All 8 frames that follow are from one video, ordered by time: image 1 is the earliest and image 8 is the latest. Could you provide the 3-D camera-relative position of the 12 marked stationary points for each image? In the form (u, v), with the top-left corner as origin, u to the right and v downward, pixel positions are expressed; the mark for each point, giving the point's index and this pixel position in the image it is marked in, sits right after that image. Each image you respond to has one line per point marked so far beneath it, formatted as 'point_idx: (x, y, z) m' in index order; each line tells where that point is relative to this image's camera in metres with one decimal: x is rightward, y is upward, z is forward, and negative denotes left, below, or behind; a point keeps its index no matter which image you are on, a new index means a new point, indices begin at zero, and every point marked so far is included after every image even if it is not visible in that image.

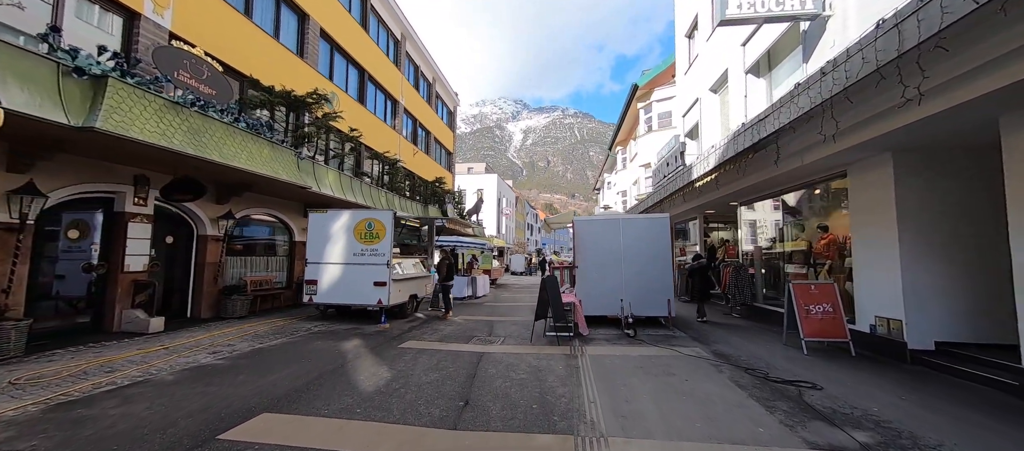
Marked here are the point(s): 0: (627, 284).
0: (+2.7, -1.4, +8.0) m
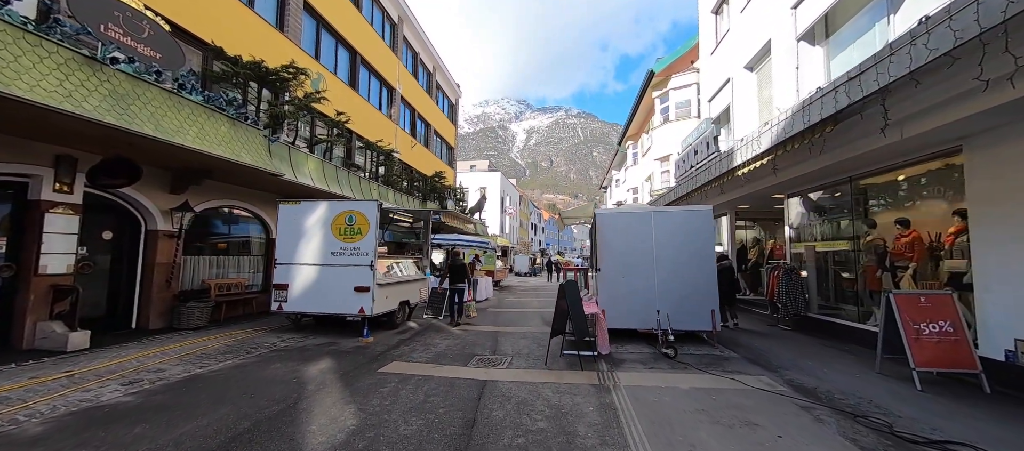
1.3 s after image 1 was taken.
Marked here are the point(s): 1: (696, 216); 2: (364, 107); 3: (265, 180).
0: (+2.9, -1.2, +6.6) m
1: (+3.5, +0.1, +6.5) m
2: (-6.2, +4.8, +14.2) m
3: (-5.8, +1.1, +8.1) m
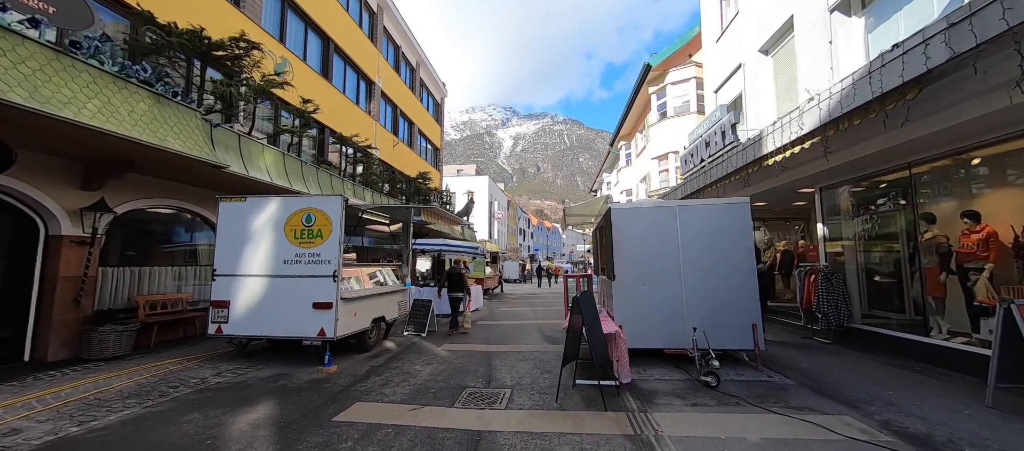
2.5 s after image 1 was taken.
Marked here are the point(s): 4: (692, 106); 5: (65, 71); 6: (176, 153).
0: (+2.8, -1.2, +5.4) m
1: (+3.4, +0.2, +5.4) m
2: (-6.5, +4.7, +12.8) m
3: (-5.9, +1.0, +6.7) m
4: (+8.2, +5.5, +15.8) m
5: (-5.9, +2.0, +4.5) m
6: (-5.5, +1.2, +5.7) m
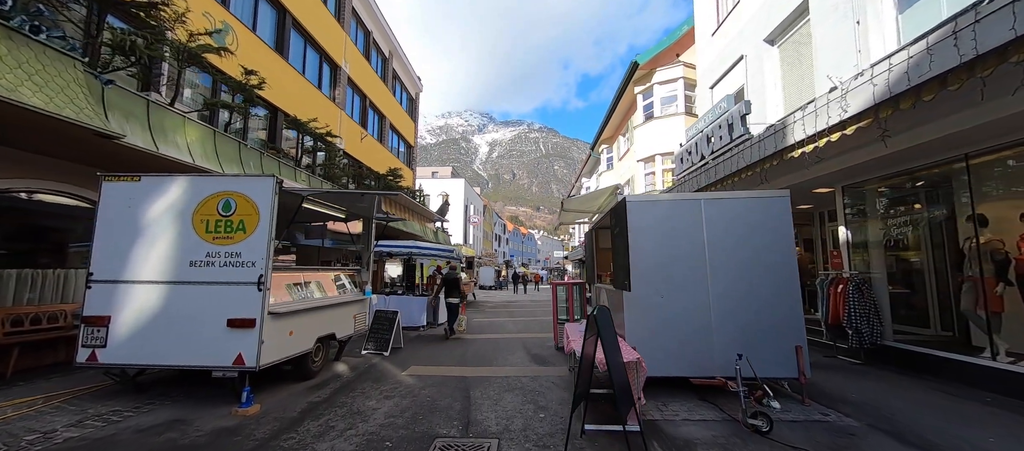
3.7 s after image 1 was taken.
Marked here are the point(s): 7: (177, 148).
0: (+2.7, -1.2, +4.4) m
1: (+3.3, +0.2, +4.4) m
2: (-7.1, +4.7, +11.2) m
3: (-6.1, +1.2, +5.0) m
4: (+7.4, +5.2, +15.2) m
5: (-5.9, +2.2, +2.9) m
6: (-5.6, +1.3, +4.1) m
7: (-5.8, +1.4, +6.1) m
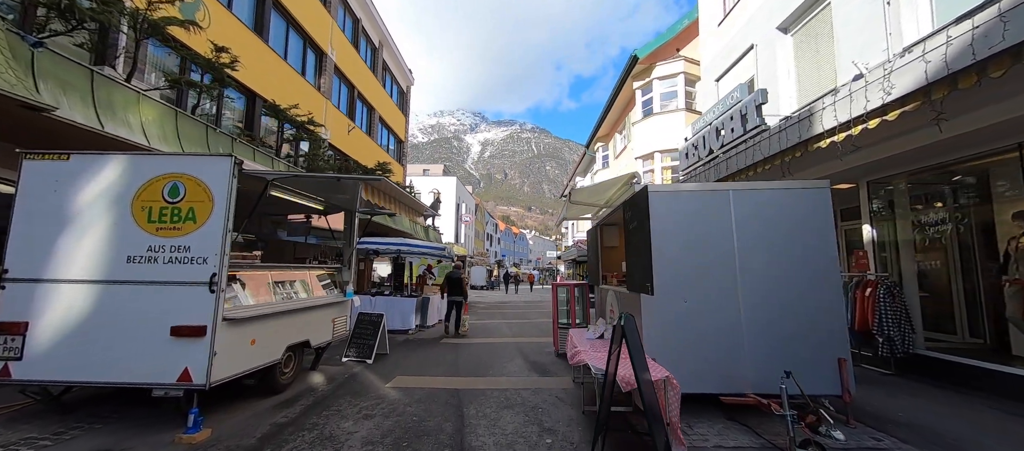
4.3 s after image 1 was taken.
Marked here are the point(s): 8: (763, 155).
0: (+2.7, -1.1, +3.8) m
1: (+3.3, +0.3, +3.9) m
2: (-7.2, +4.9, +10.4) m
3: (-6.1, +1.3, +4.3) m
4: (+7.2, +5.3, +14.8) m
5: (-5.8, +2.4, +2.2) m
6: (-5.6, +1.5, +3.3) m
7: (-5.8, +1.5, +5.3) m
8: (+4.6, +1.3, +6.3) m
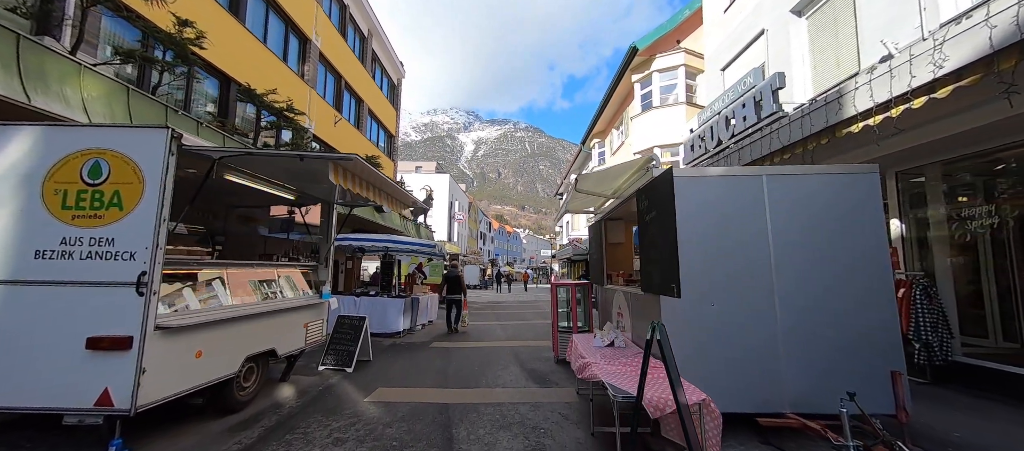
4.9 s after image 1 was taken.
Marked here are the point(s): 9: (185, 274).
0: (+2.7, -1.0, +3.3) m
1: (+3.3, +0.4, +3.4) m
2: (-7.3, +5.0, +9.6) m
3: (-6.1, +1.4, +3.6) m
4: (+7.0, +5.4, +14.3) m
5: (-5.8, +2.5, +1.5) m
6: (-5.6, +1.6, +2.6) m
7: (-5.9, +1.6, +4.6) m
8: (+4.5, +1.4, +5.8) m
9: (-3.4, -0.5, +3.6) m
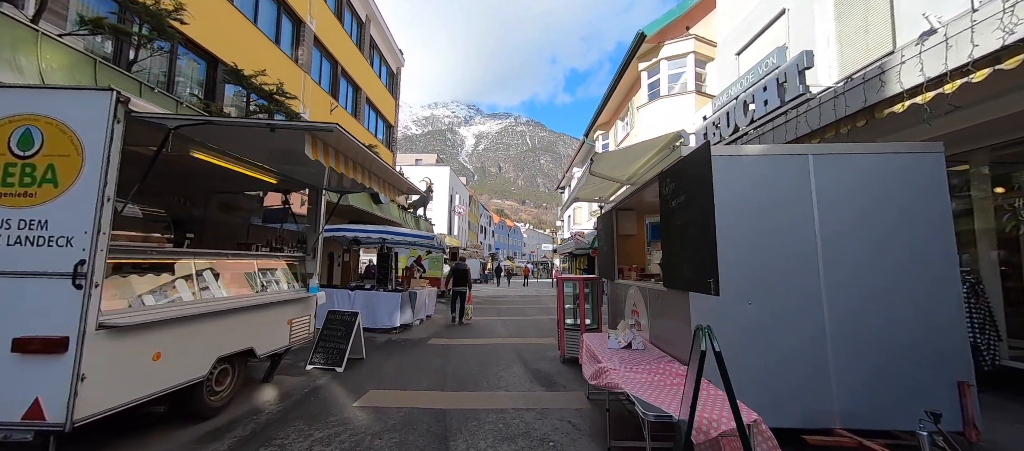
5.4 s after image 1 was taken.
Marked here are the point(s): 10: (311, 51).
0: (+2.7, -0.9, +2.8) m
1: (+3.3, +0.5, +2.9) m
2: (-7.2, +5.3, +9.1) m
3: (-6.0, +1.6, +3.1) m
4: (+7.1, +5.6, +13.8) m
5: (-5.7, +2.6, +1.0) m
6: (-5.5, +1.7, +2.1) m
7: (-5.8, +1.8, +4.1) m
8: (+4.6, +1.5, +5.3) m
9: (-3.3, -0.4, +3.2) m
10: (-7.5, +6.4, +12.8) m
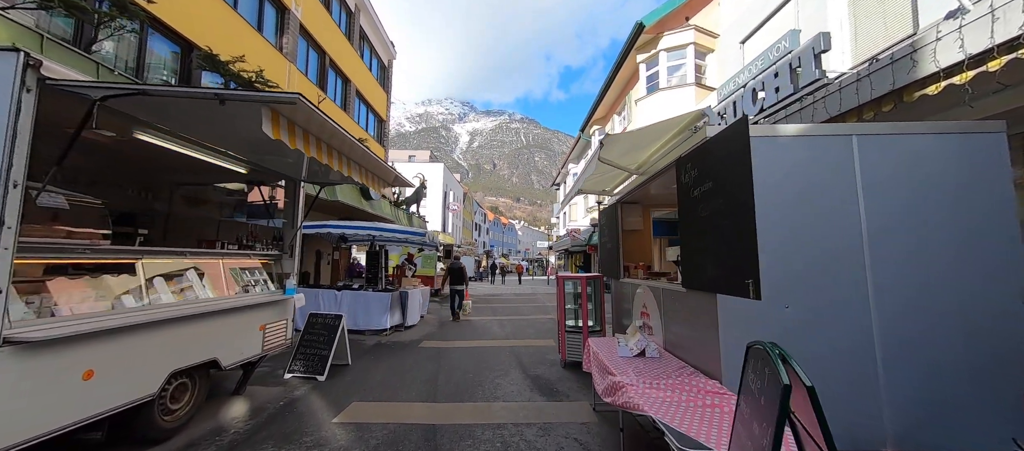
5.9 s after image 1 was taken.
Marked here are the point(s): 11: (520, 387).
0: (+2.7, -0.8, +2.5) m
1: (+3.3, +0.5, +2.5) m
2: (-7.3, +5.4, +8.5) m
3: (-6.0, +1.6, +2.6) m
4: (+6.9, +5.8, +13.4) m
5: (-5.7, +2.6, +0.4) m
6: (-5.5, +1.8, +1.6) m
7: (-5.8, +1.8, +3.6) m
8: (+4.5, +1.6, +5.0) m
9: (-3.3, -0.3, +2.7) m
10: (-7.6, +6.5, +12.2) m
11: (+0.1, -2.2, +4.6) m
